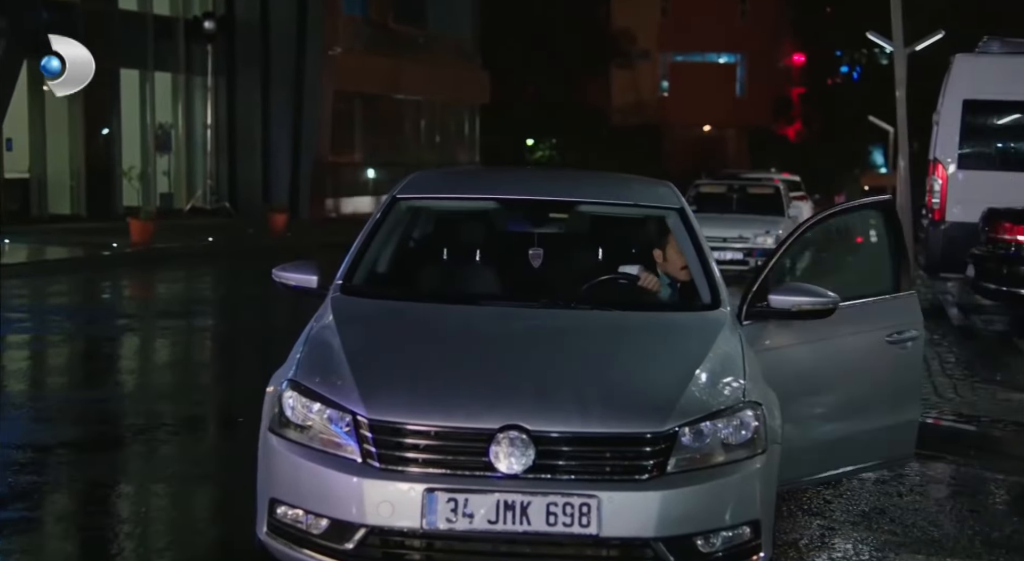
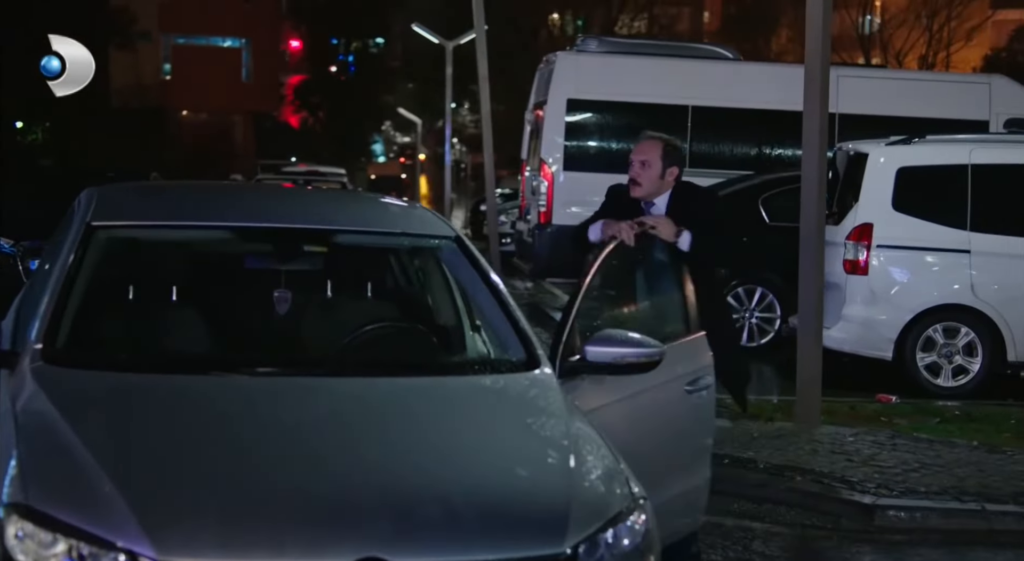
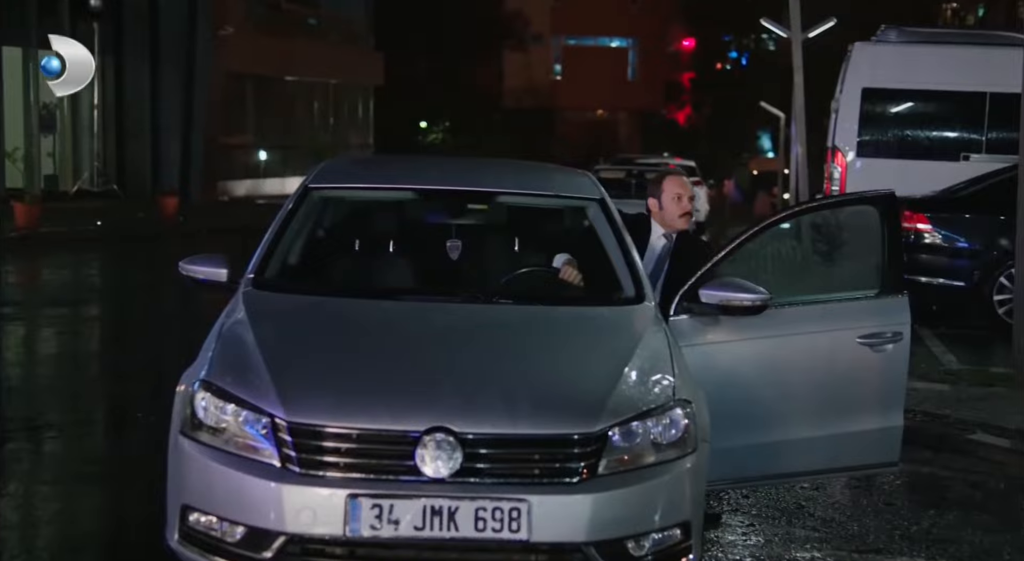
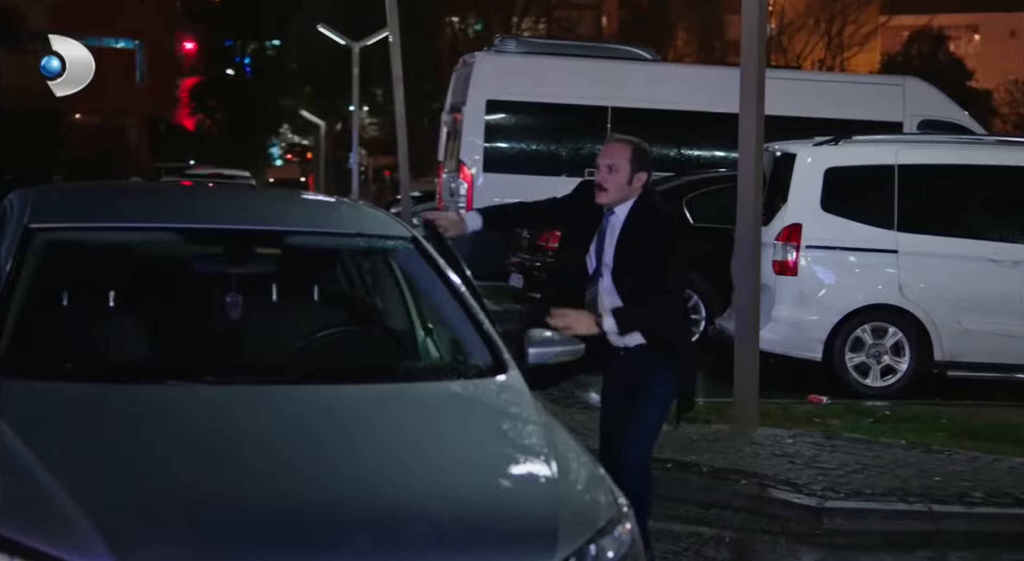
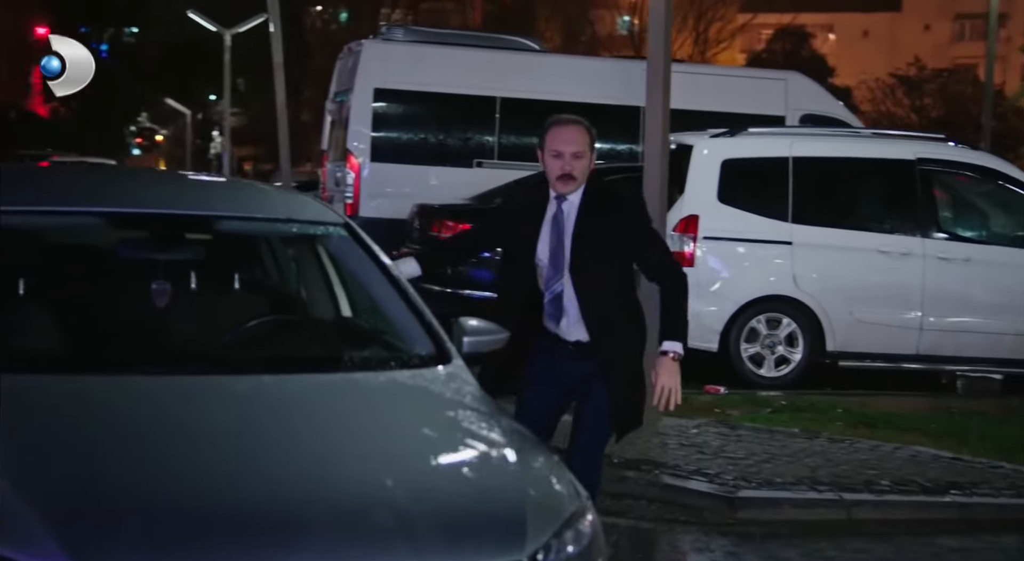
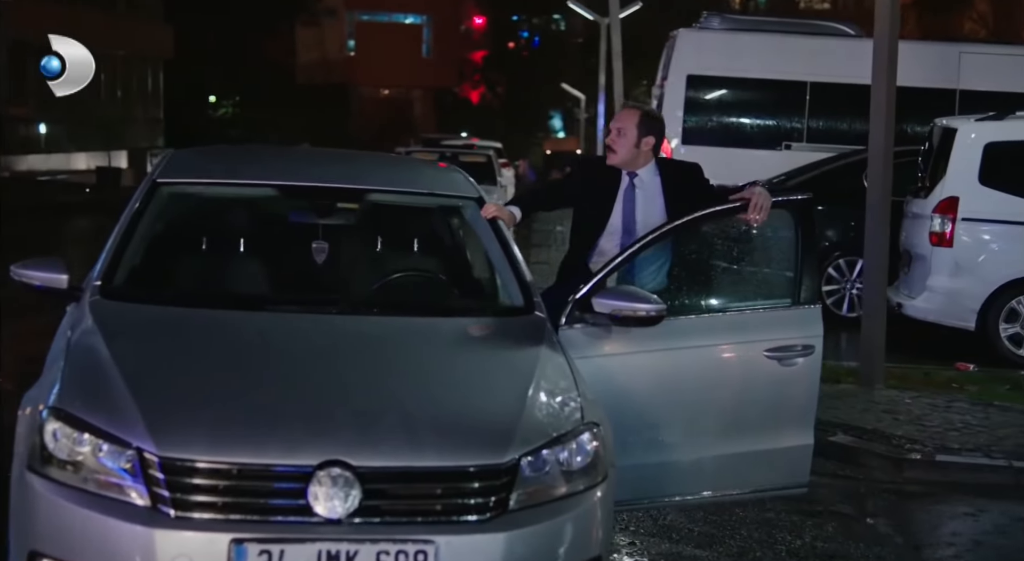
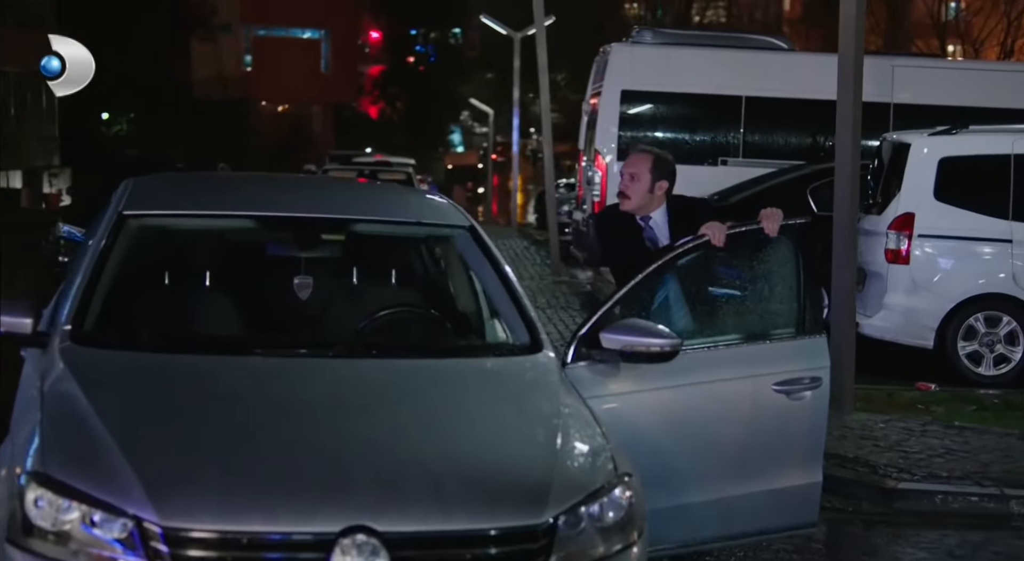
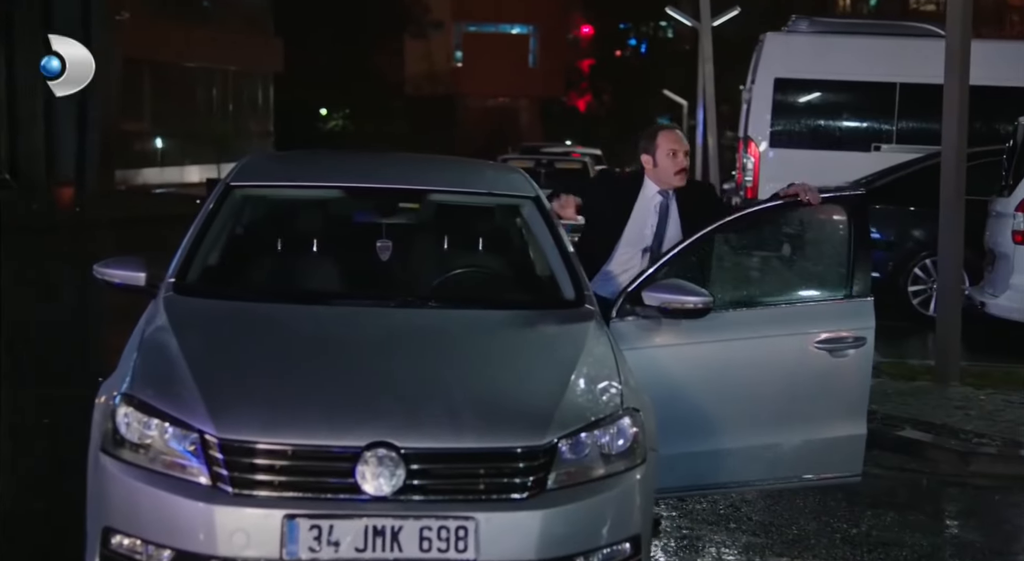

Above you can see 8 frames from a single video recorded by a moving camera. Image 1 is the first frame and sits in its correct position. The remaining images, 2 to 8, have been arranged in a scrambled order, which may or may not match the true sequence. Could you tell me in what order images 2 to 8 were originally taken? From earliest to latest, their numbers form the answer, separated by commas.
3, 8, 6, 7, 2, 4, 5
